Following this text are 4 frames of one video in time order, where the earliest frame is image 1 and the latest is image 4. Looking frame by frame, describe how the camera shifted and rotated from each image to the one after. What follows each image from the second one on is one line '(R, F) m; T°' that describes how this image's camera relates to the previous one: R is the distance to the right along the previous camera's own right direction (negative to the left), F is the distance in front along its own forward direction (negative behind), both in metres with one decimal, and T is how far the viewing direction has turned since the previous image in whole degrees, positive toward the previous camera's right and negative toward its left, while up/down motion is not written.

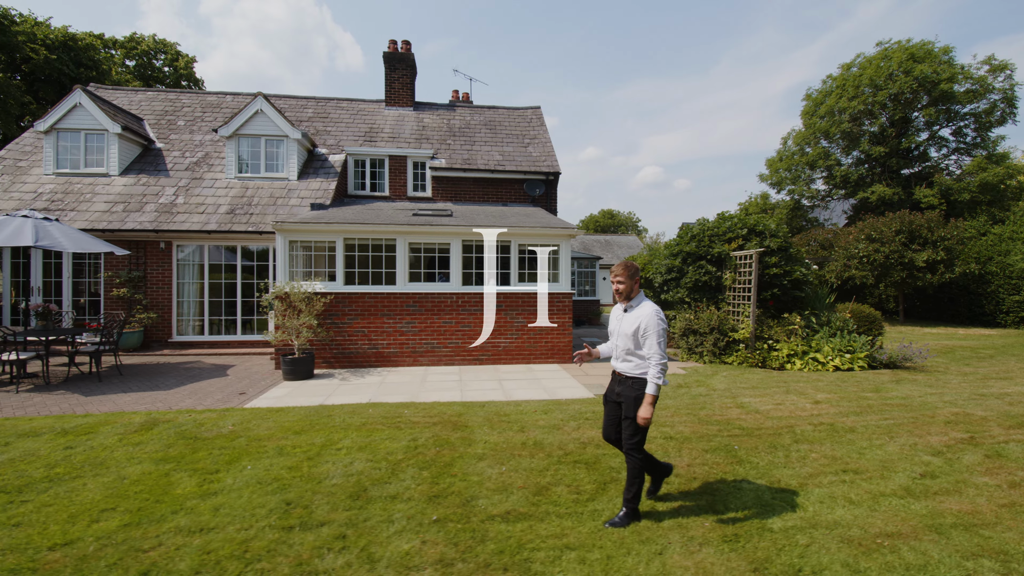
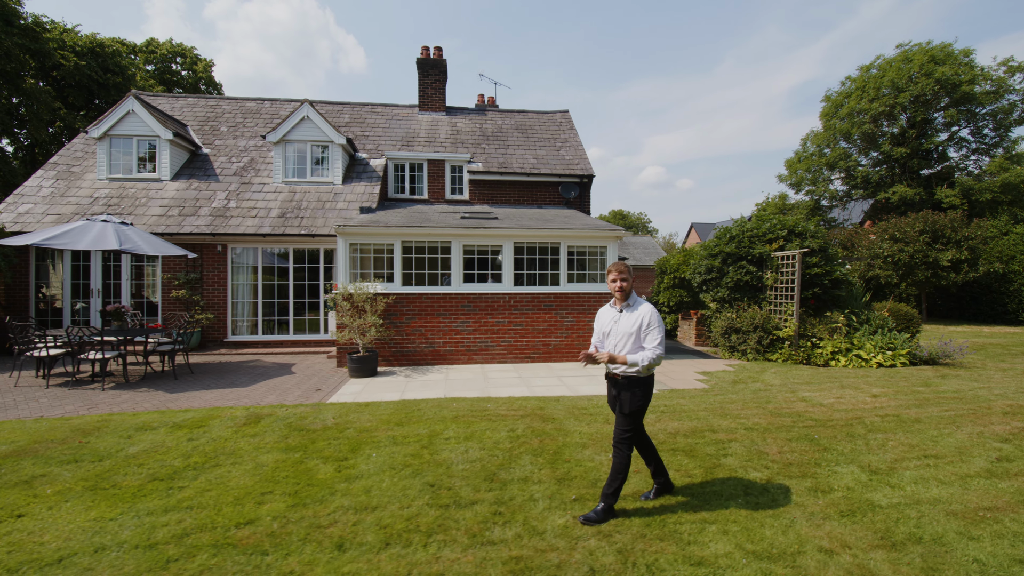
(-1.0, -0.3) m; 0°
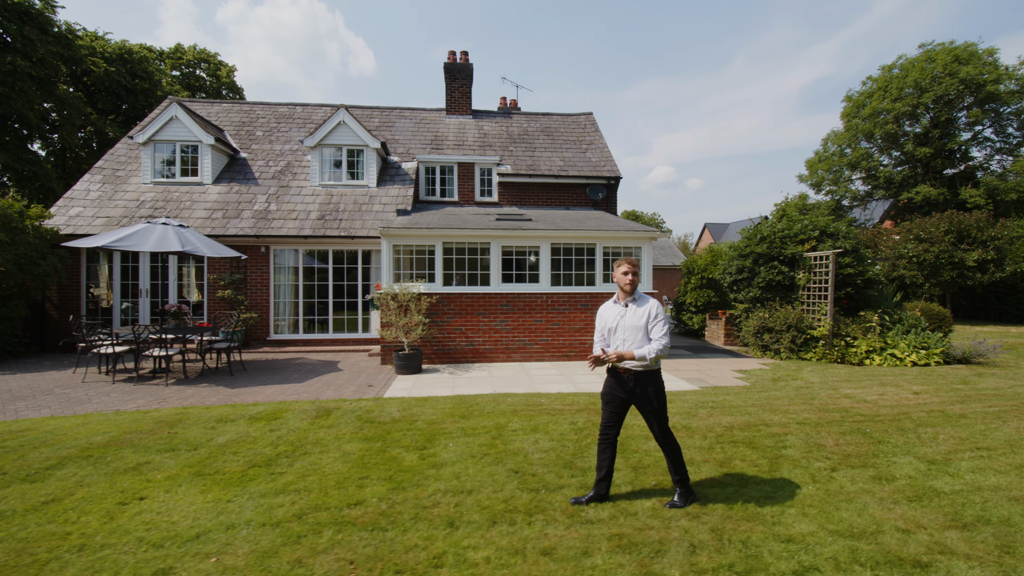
(-0.6, -0.3) m; -1°
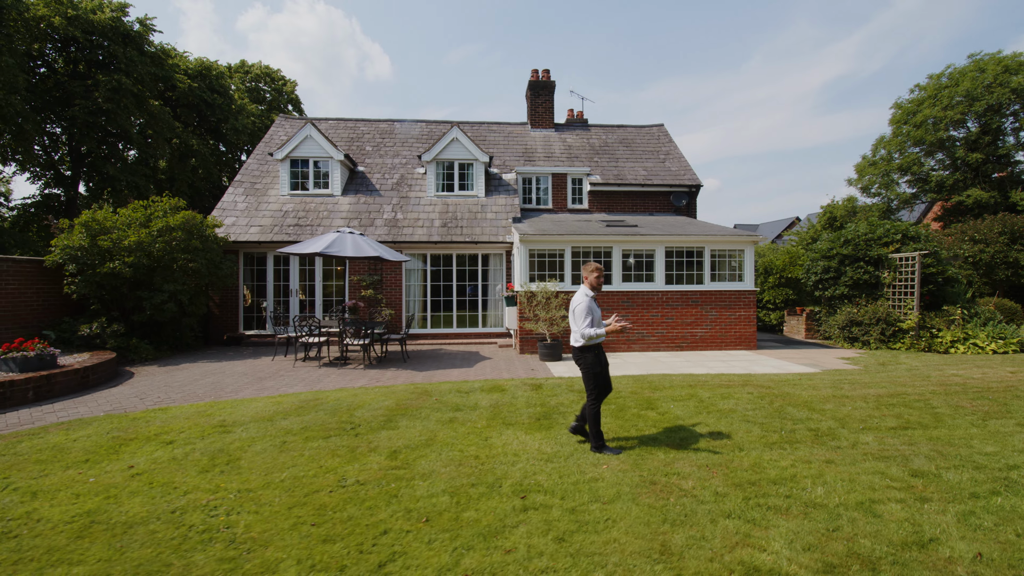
(-2.5, -1.5) m; -1°
